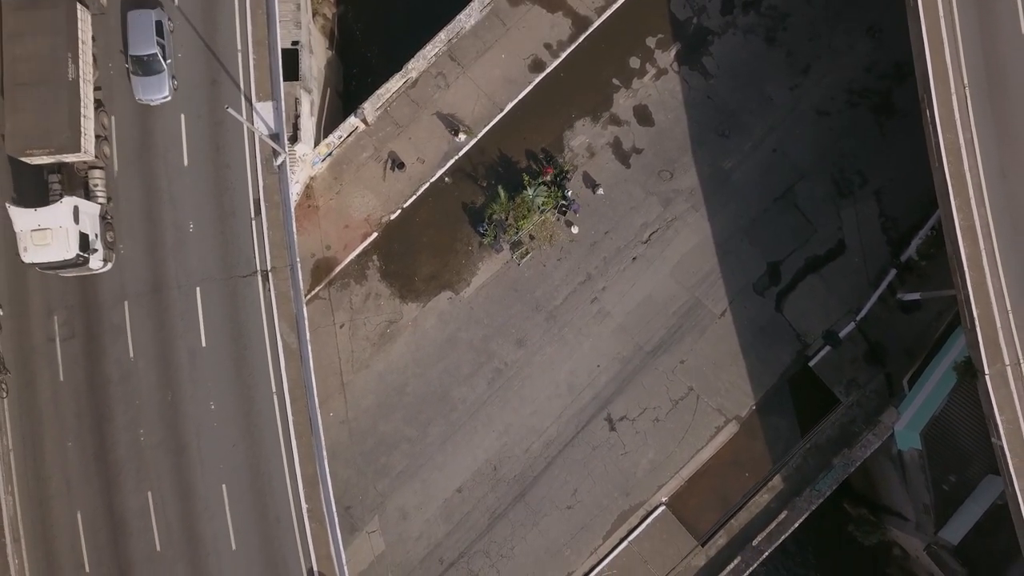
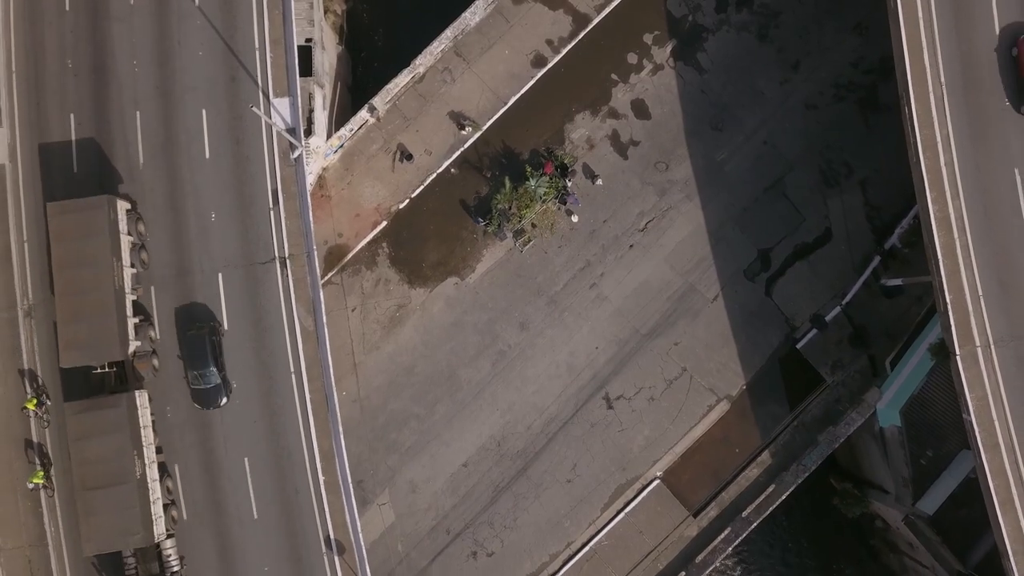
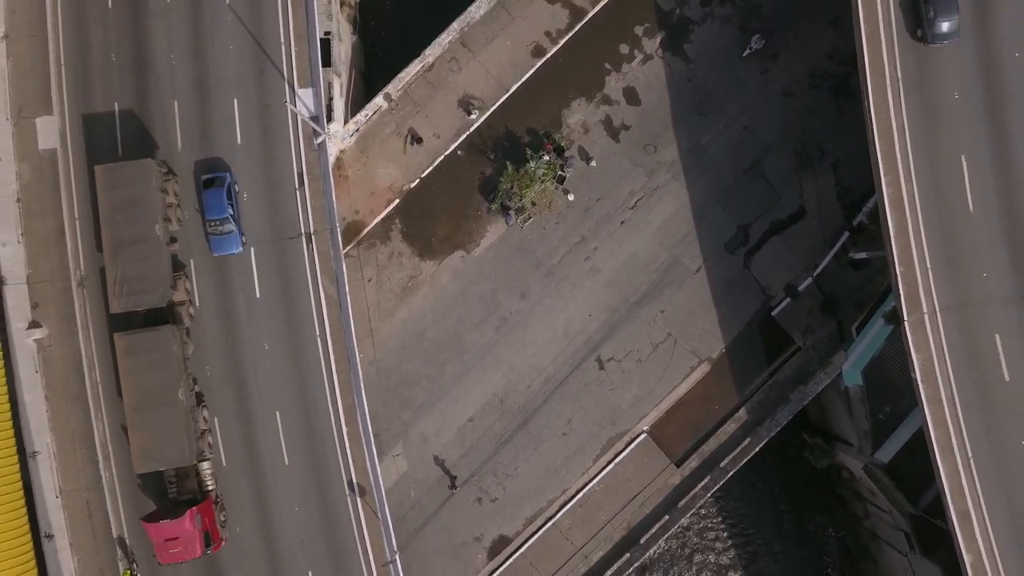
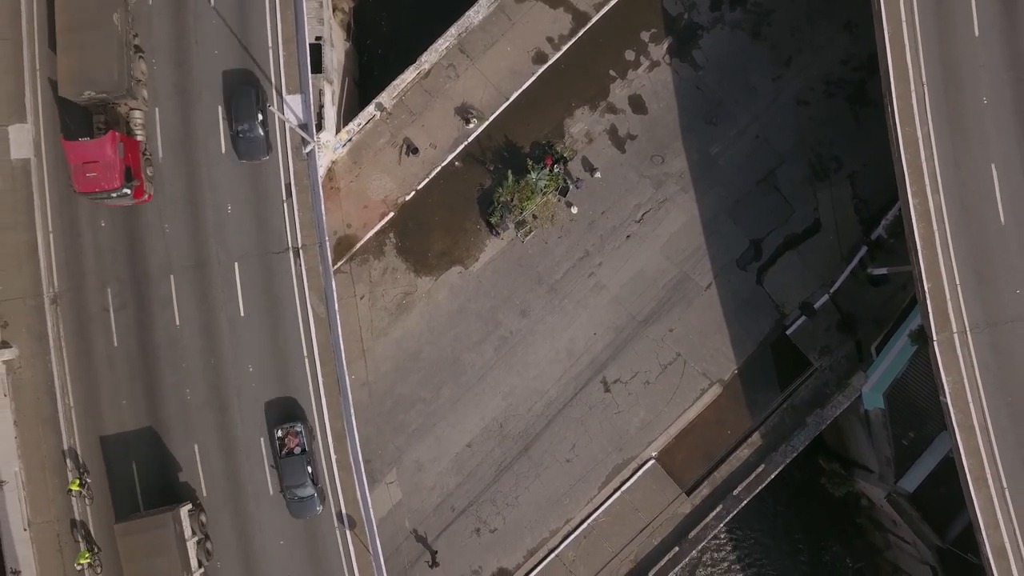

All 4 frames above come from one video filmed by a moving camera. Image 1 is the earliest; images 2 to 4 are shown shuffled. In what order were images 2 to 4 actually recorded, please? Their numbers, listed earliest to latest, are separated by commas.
2, 4, 3
